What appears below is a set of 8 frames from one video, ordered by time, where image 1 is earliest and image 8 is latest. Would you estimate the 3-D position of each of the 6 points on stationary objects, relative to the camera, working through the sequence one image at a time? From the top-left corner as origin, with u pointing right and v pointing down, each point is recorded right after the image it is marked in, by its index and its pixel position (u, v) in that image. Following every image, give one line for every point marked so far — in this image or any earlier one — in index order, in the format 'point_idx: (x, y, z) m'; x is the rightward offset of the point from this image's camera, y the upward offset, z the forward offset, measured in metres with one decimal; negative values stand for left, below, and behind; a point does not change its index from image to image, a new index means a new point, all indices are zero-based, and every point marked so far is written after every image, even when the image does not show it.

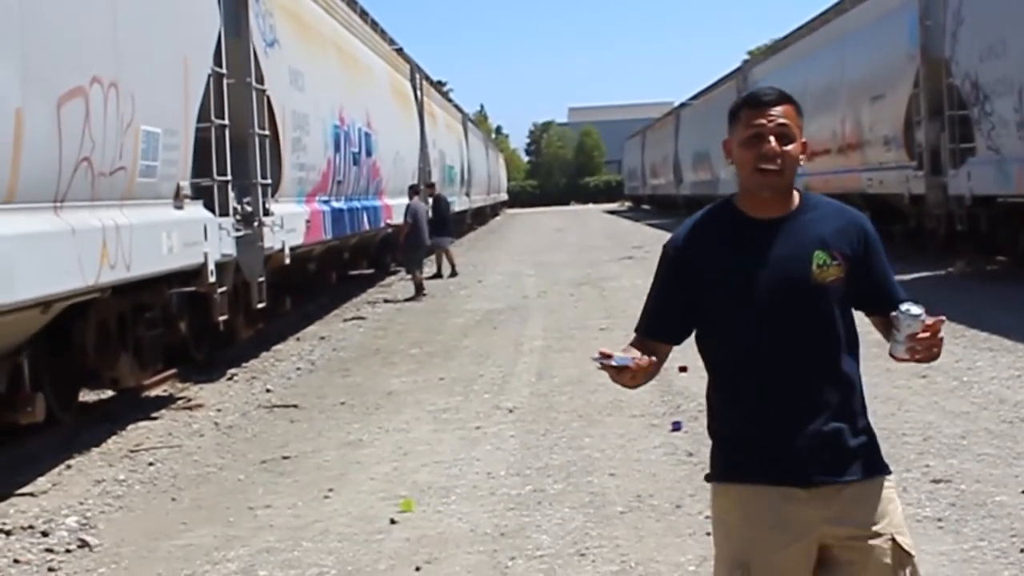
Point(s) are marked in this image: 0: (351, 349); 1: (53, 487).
0: (-1.4, -0.5, +12.7) m
1: (-2.1, -0.9, +6.9) m
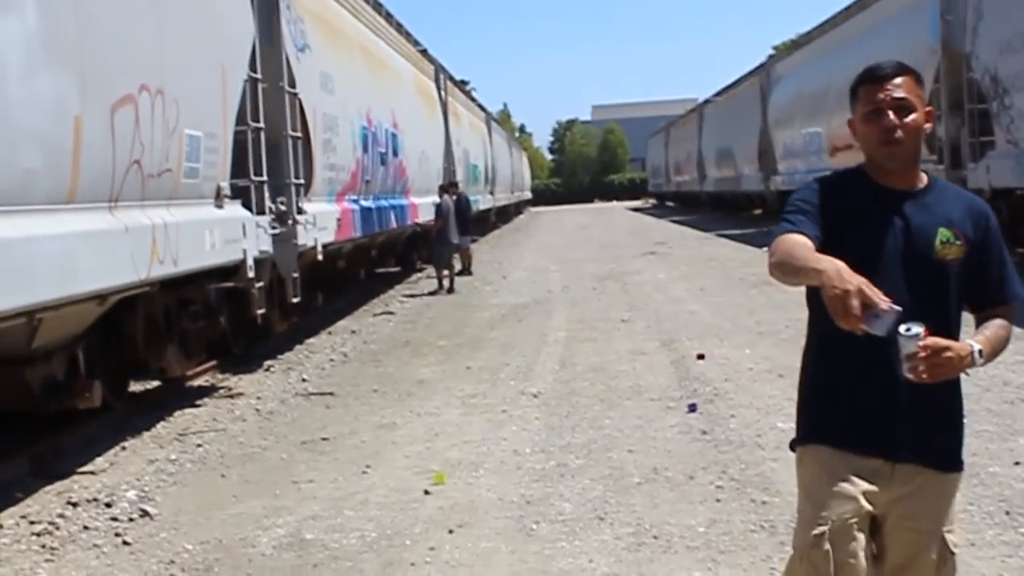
0: (-1.1, -0.5, +13.2) m
1: (-2.0, -0.9, +7.5) m
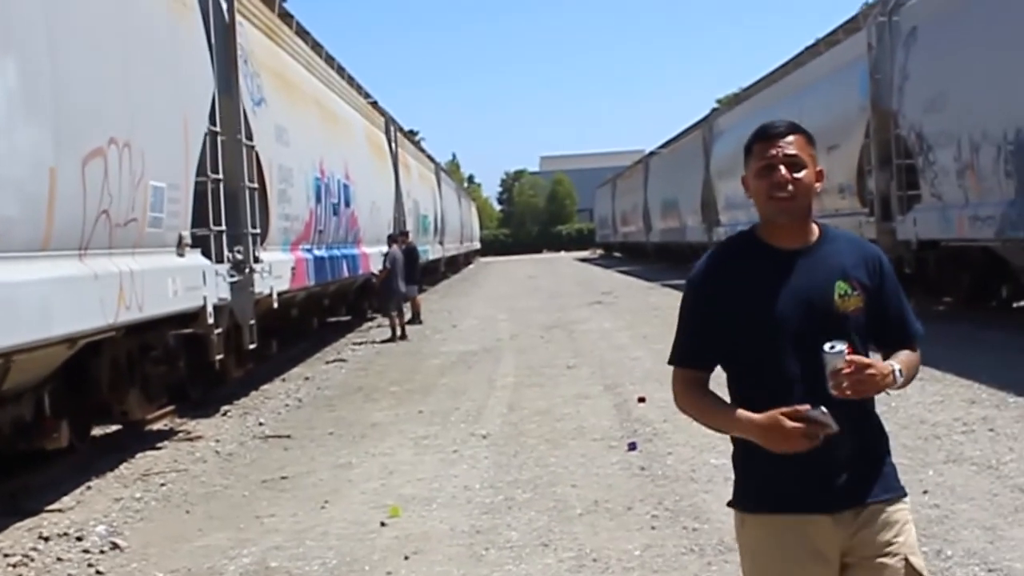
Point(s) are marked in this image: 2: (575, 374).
0: (-1.6, -0.9, +13.6) m
1: (-2.3, -1.1, +7.8) m
2: (+0.6, -0.8, +13.3) m
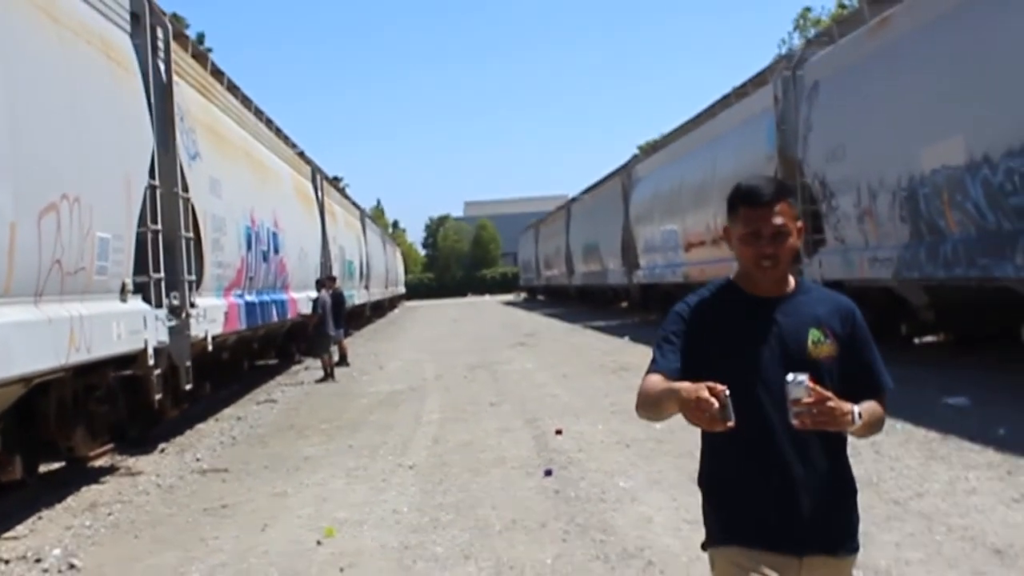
0: (-2.3, -1.3, +14.2) m
1: (-2.7, -1.4, +8.4) m
2: (-0.1, -1.1, +14.0) m
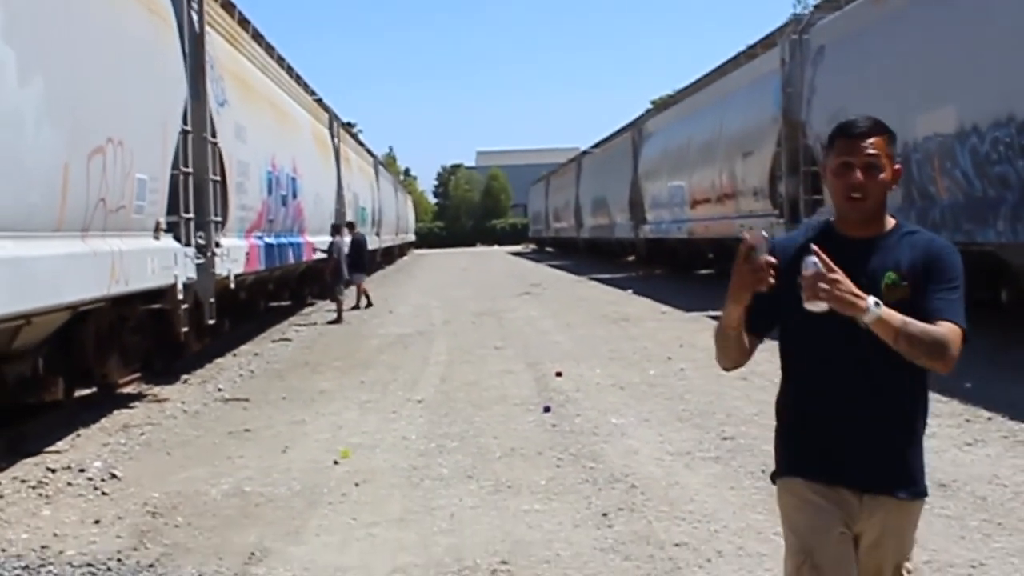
0: (-2.3, -0.7, +15.0) m
1: (-2.7, -1.0, +9.2) m
2: (-0.1, -0.6, +14.8) m
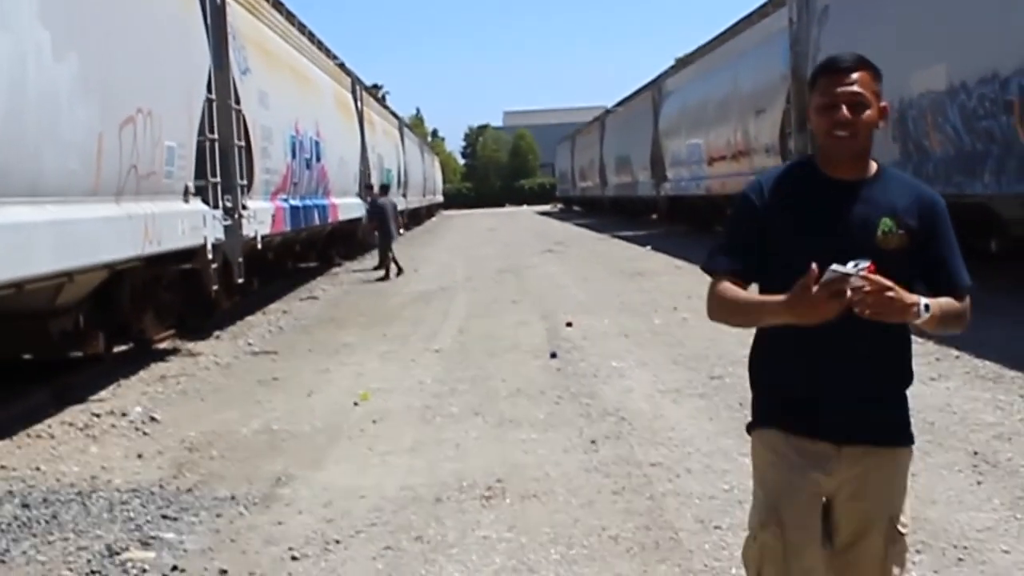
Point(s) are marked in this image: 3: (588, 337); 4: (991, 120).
0: (-2.1, -0.3, +15.8) m
1: (-2.6, -0.7, +10.0) m
2: (+0.1, -0.2, +15.5) m
3: (+0.6, -0.4, +12.0) m
4: (+4.3, +1.5, +13.4) m
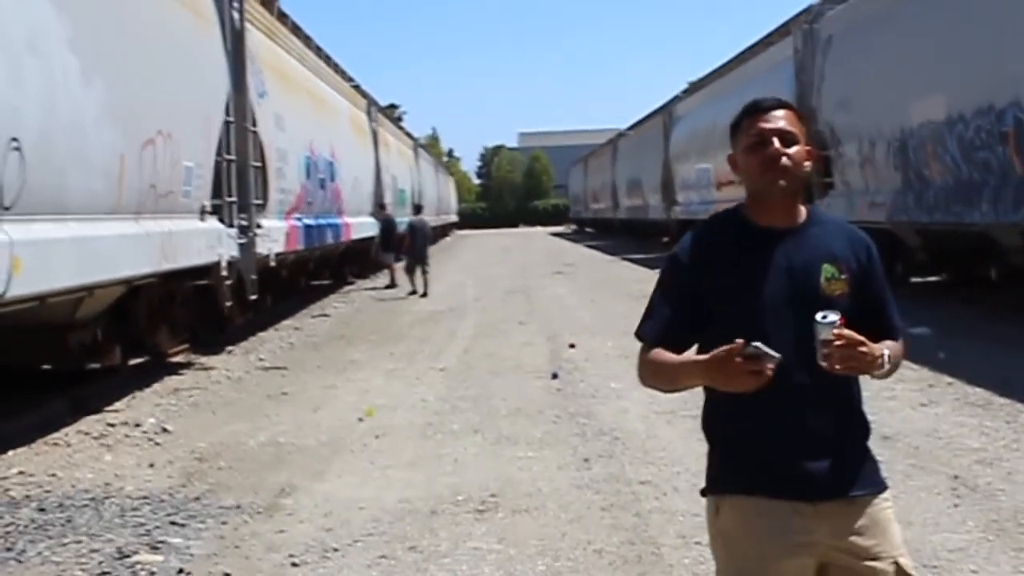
0: (-2.1, -0.5, +16.0) m
1: (-2.6, -0.8, +10.3) m
2: (+0.1, -0.4, +15.8) m
3: (+0.6, -0.6, +12.3) m
4: (+4.3, +1.2, +13.6) m
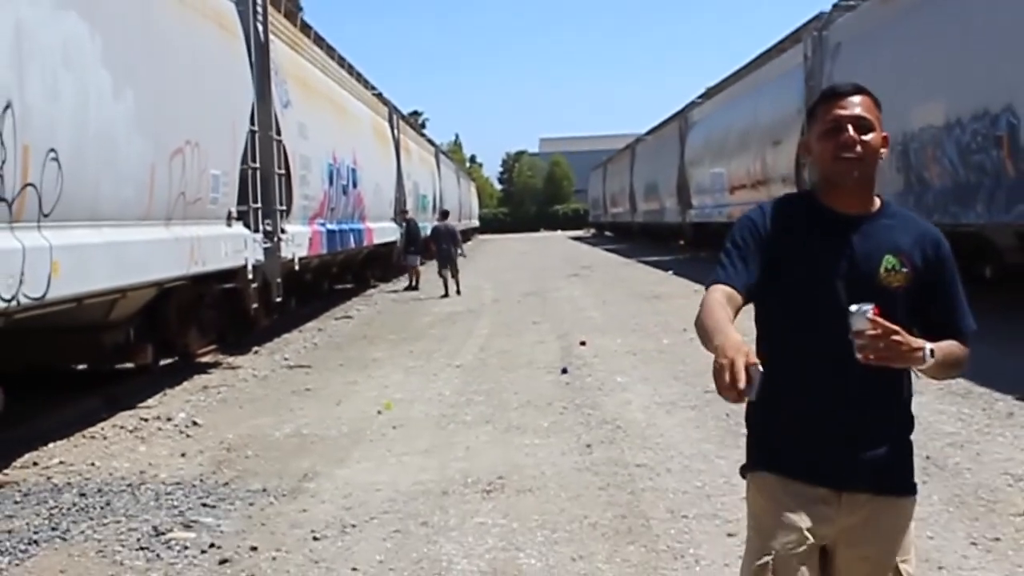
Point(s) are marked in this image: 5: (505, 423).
0: (-1.9, -0.5, +16.6) m
1: (-2.5, -0.8, +10.8) m
2: (+0.3, -0.4, +16.3) m
3: (+0.8, -0.6, +12.8) m
4: (+4.5, +1.3, +14.1) m
5: (0.0, -0.8, +9.0) m
